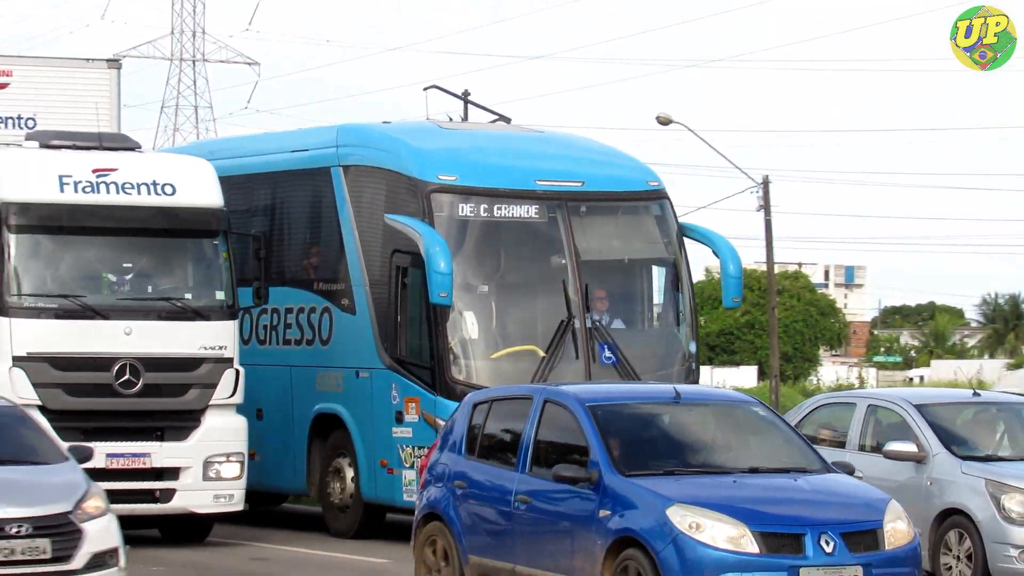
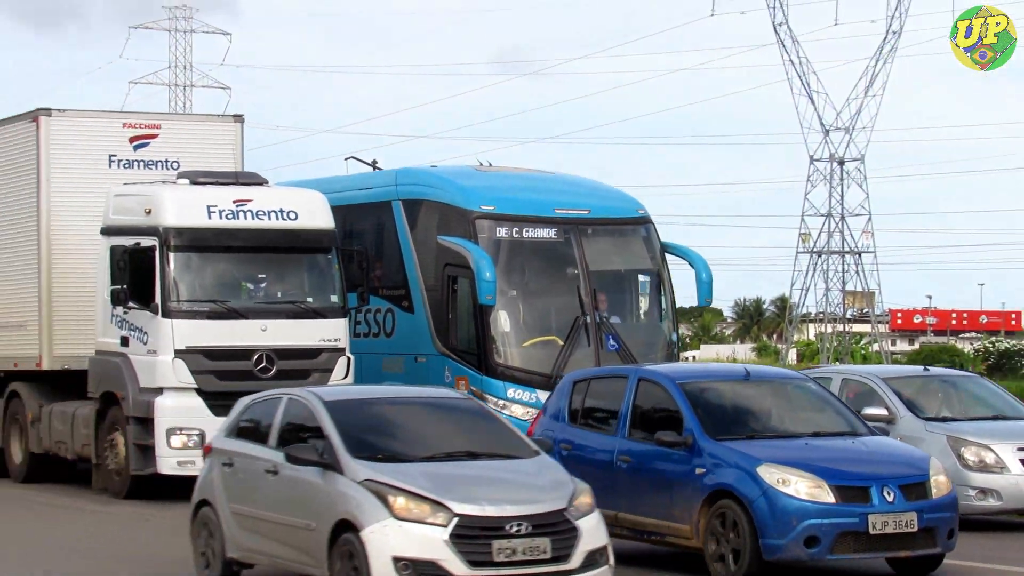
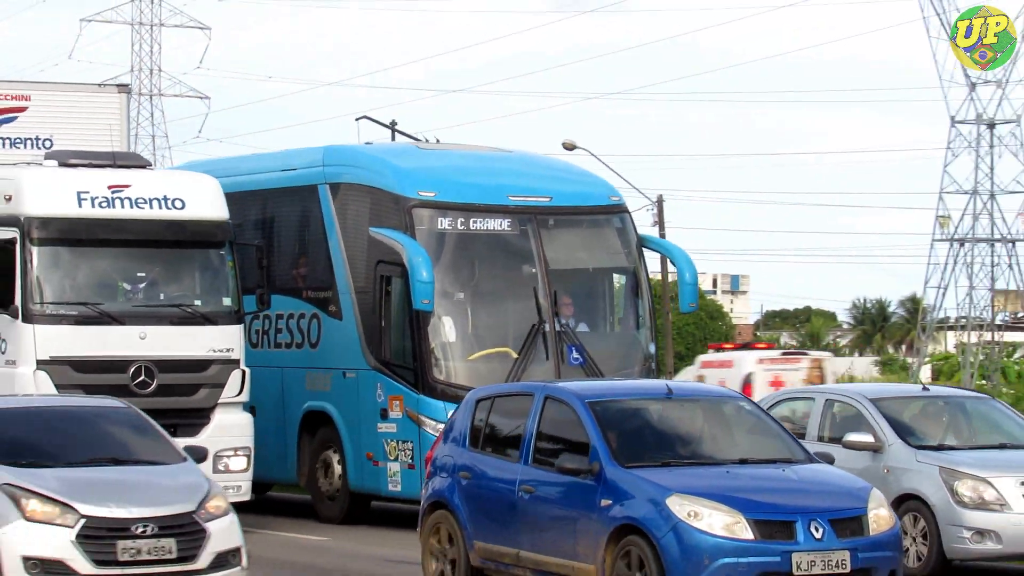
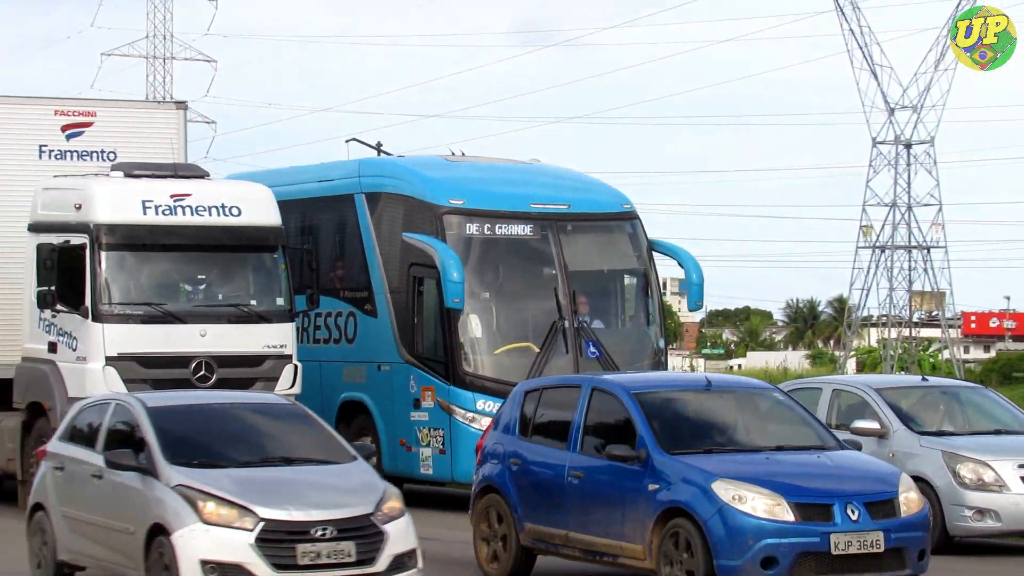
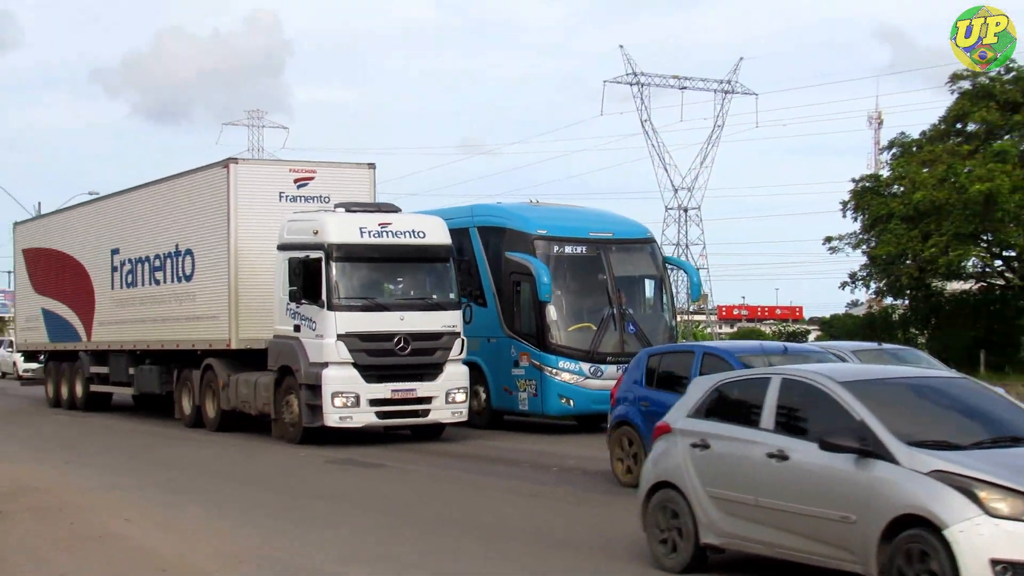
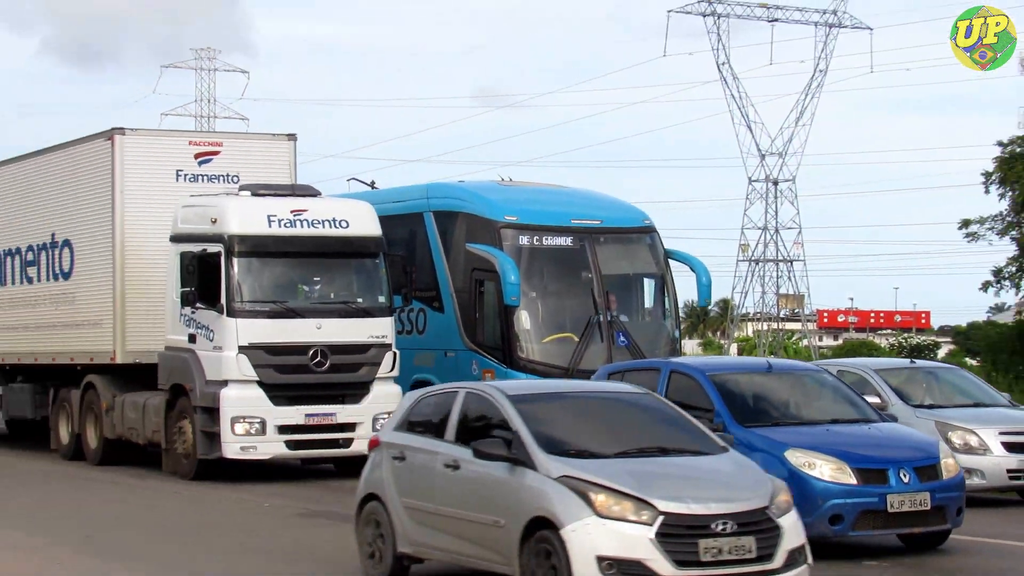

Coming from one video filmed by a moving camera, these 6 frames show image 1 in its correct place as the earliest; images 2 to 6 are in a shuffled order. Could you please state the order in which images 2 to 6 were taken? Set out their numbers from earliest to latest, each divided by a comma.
3, 4, 2, 6, 5
